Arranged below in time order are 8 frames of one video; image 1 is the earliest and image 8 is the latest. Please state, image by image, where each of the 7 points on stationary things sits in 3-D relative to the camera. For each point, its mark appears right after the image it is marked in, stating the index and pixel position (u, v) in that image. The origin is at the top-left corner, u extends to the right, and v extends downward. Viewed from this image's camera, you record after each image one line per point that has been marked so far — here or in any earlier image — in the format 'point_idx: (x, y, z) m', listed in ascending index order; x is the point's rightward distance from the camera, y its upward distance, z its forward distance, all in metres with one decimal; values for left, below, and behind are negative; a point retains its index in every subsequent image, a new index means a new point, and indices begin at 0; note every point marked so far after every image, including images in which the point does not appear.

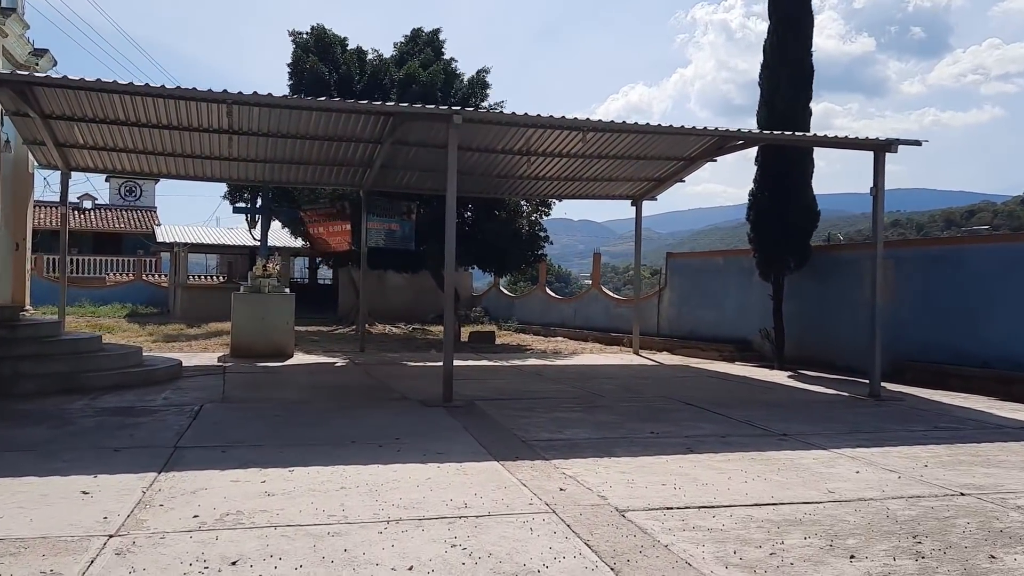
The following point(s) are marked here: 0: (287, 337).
0: (-2.9, -0.6, +11.5) m
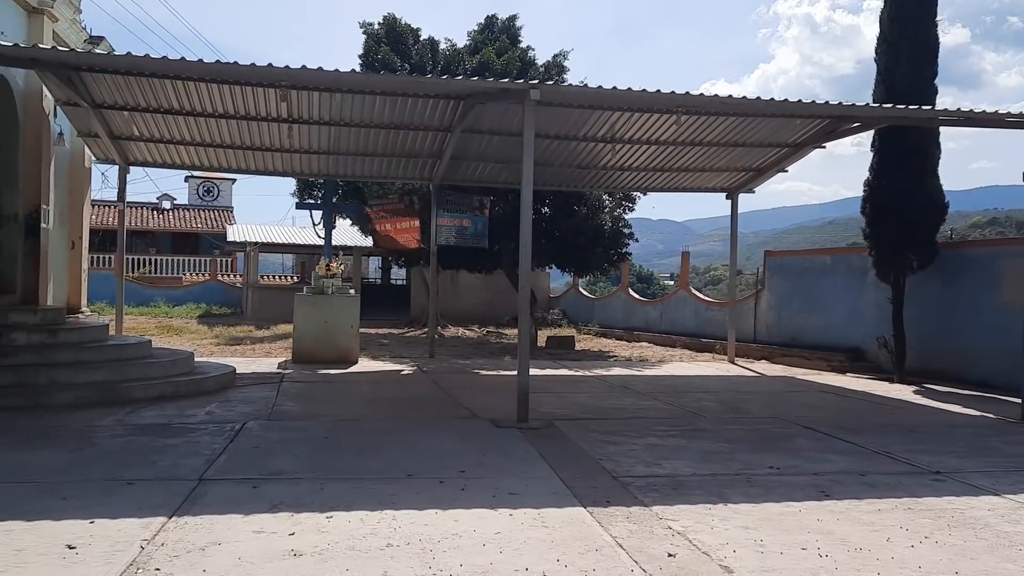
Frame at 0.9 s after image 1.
0: (-1.9, -0.7, +10.7) m
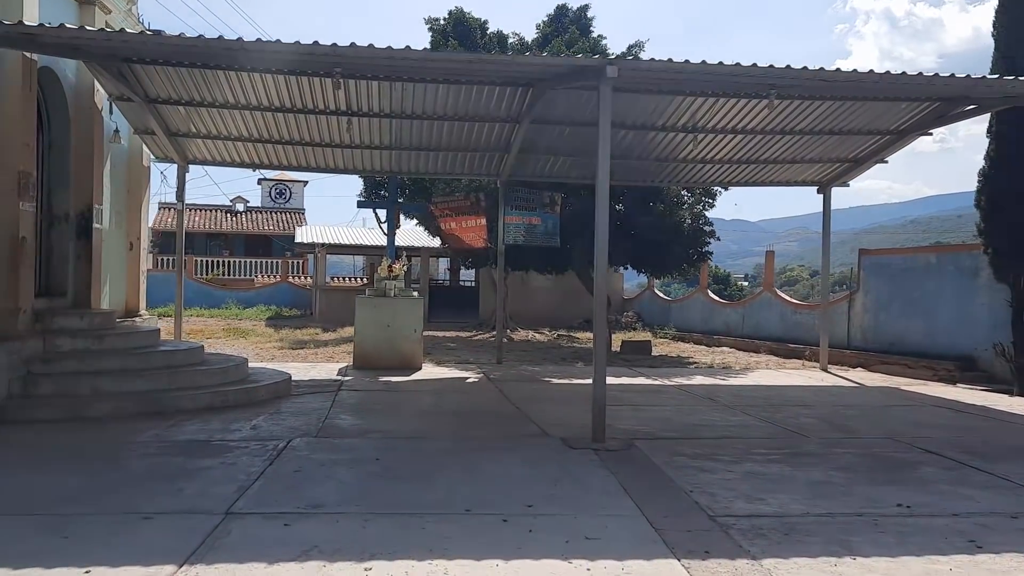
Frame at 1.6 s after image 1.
0: (-1.1, -0.7, +10.1) m
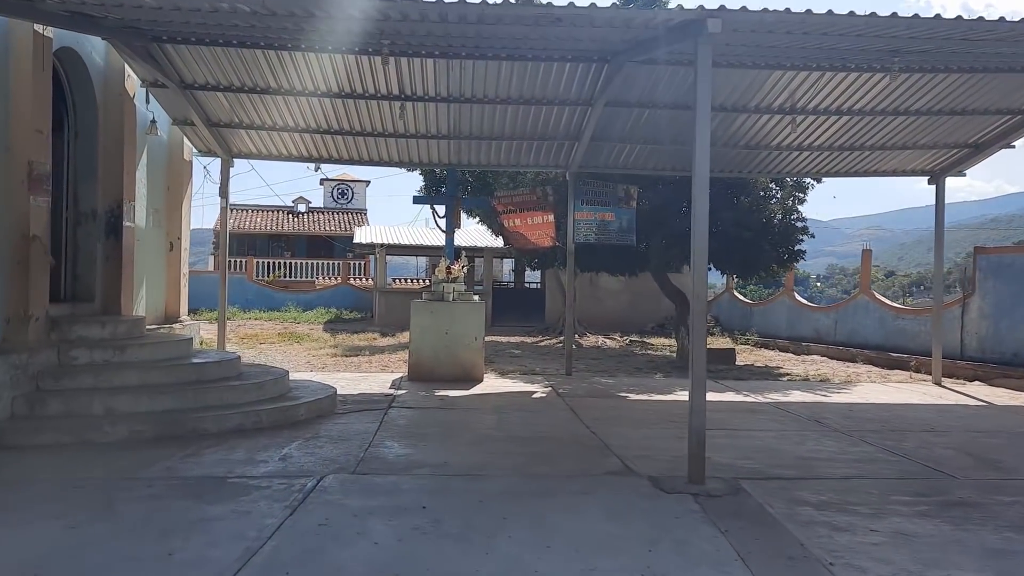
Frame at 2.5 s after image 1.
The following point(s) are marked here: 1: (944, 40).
0: (-0.4, -0.7, +9.2) m
1: (+2.8, +1.6, +5.8) m
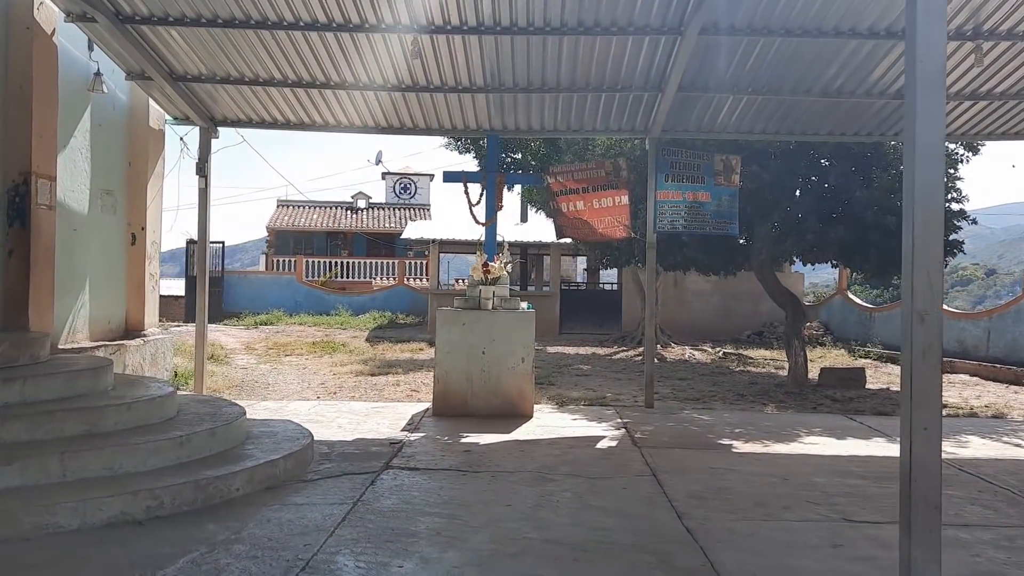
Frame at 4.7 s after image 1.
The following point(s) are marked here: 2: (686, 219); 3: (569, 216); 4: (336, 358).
0: (+0.1, -0.8, +6.9) m
1: (+3.0, +1.6, +3.2) m
2: (+1.5, +0.6, +7.6) m
3: (+0.5, +0.6, +7.8) m
4: (-2.3, -0.9, +11.7) m
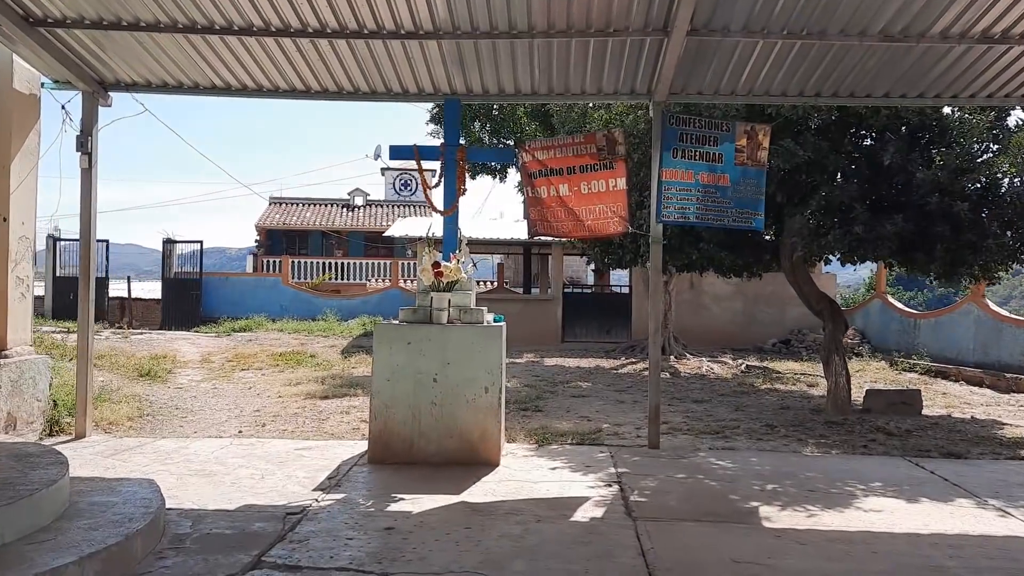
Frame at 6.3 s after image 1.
0: (-0.1, -0.8, +5.3) m
1: (+2.6, +1.6, +1.5) m
2: (+1.3, +0.5, +5.9) m
3: (+0.3, +0.6, +6.2) m
4: (-2.5, -1.0, +10.2) m
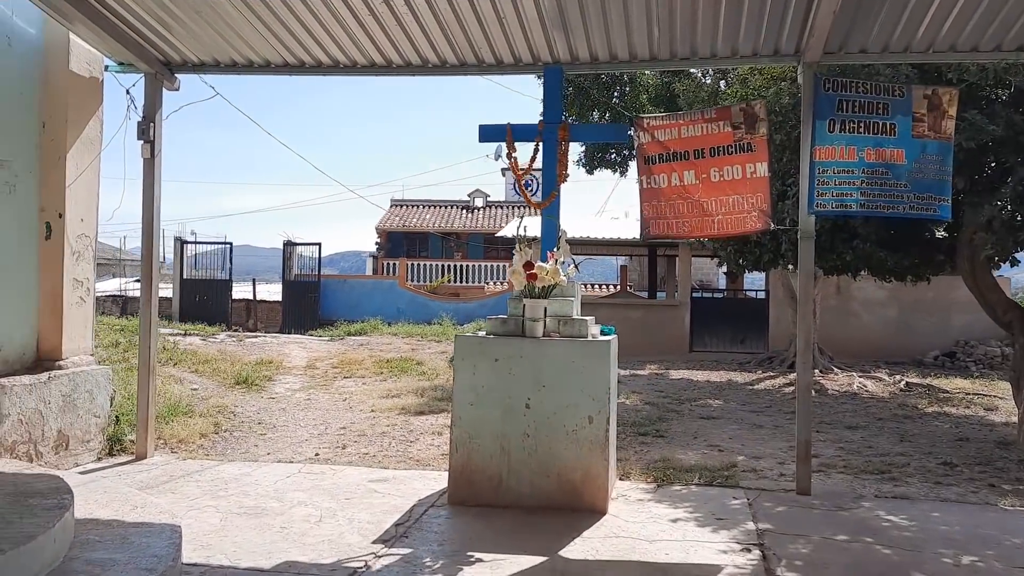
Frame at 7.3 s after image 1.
0: (+0.4, -0.8, +4.3) m
1: (+2.6, +1.5, +0.2) m
2: (+1.9, +0.5, +4.7) m
3: (+0.9, +0.6, +5.1) m
4: (-1.2, -1.0, +9.5) m
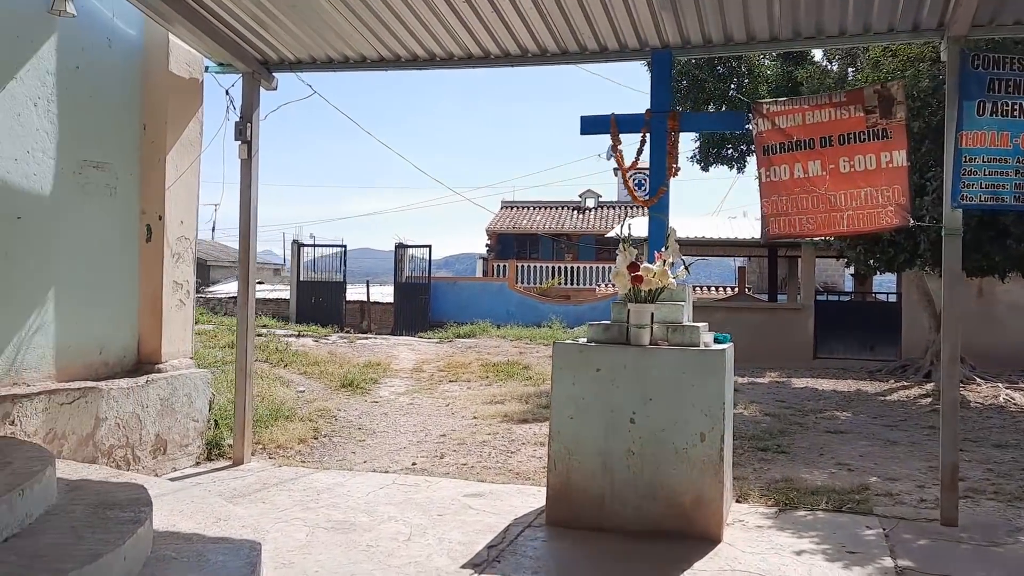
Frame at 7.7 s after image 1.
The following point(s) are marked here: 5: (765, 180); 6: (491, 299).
0: (+0.9, -0.8, +3.9) m
1: (+2.5, +1.5, -0.5) m
2: (+2.4, +0.5, +4.1) m
3: (+1.5, +0.5, +4.6) m
4: (-0.1, -1.0, +9.2) m
5: (+1.3, +0.6, +4.7) m
6: (-0.4, -0.2, +19.2) m
